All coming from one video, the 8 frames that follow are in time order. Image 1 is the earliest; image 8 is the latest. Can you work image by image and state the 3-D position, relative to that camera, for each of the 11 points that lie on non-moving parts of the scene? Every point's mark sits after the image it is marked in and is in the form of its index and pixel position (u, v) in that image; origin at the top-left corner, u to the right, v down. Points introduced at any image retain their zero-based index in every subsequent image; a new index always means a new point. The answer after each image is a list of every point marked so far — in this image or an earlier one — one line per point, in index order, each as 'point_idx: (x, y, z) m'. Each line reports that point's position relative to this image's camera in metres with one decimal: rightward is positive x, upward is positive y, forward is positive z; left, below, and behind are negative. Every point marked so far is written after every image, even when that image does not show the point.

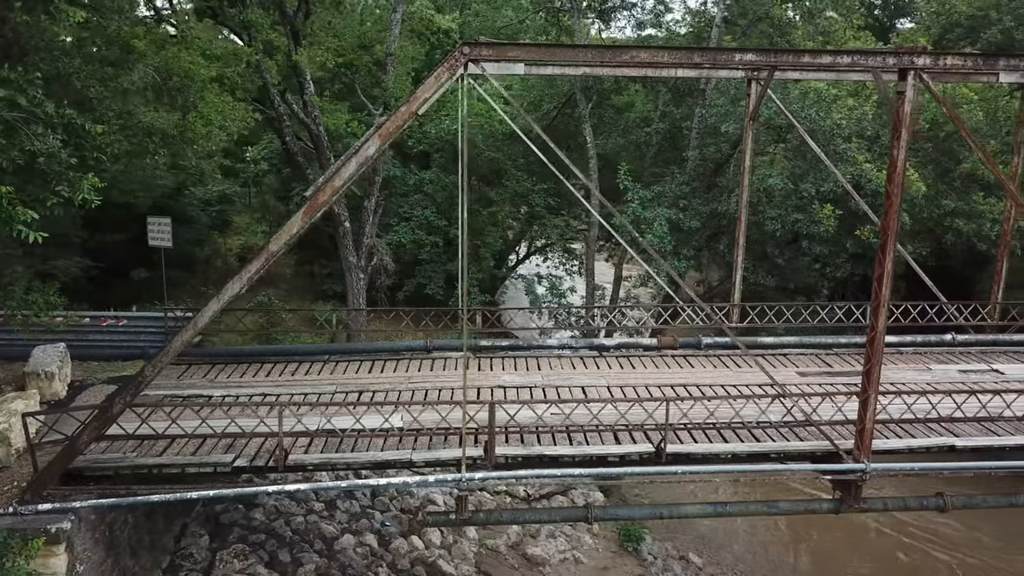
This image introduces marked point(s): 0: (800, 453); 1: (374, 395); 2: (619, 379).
0: (+2.4, -1.4, +7.5) m
1: (-1.4, -1.1, +8.8) m
2: (+1.2, -1.0, +9.2) m
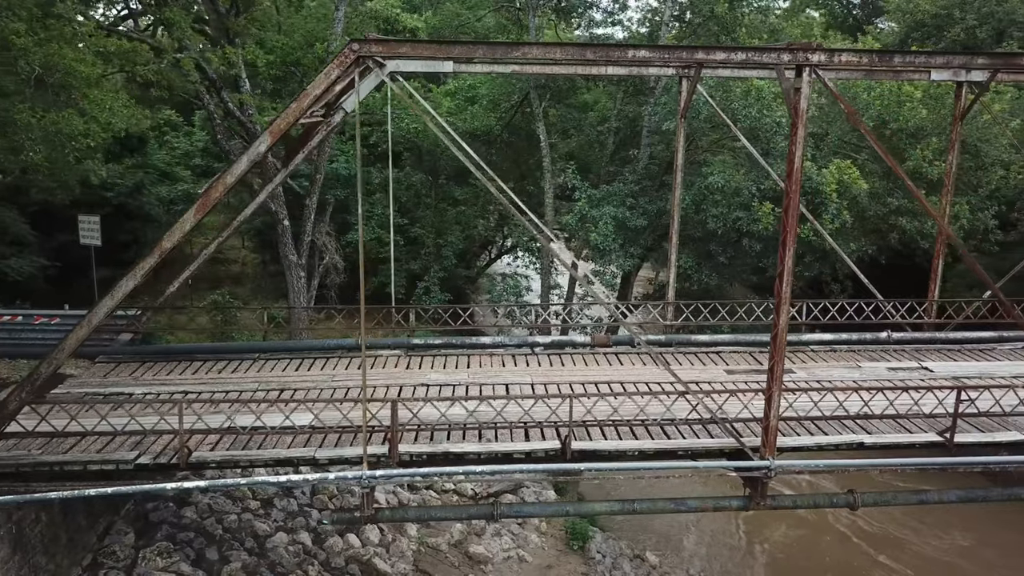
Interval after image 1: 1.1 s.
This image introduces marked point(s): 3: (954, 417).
0: (+1.7, -1.4, +7.5) m
1: (-2.2, -1.0, +8.9) m
2: (+0.4, -0.9, +9.3) m
3: (+3.8, -1.1, +7.8) m
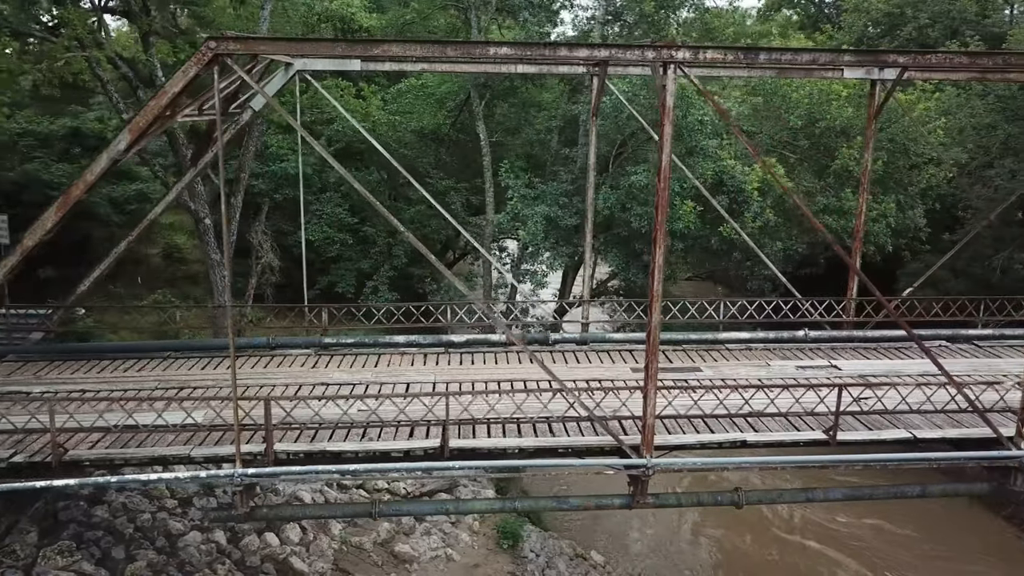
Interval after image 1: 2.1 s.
0: (+0.6, -1.3, +7.5) m
1: (-3.2, -1.0, +8.8) m
2: (-0.6, -0.9, +9.2) m
3: (+2.8, -1.1, +7.8) m
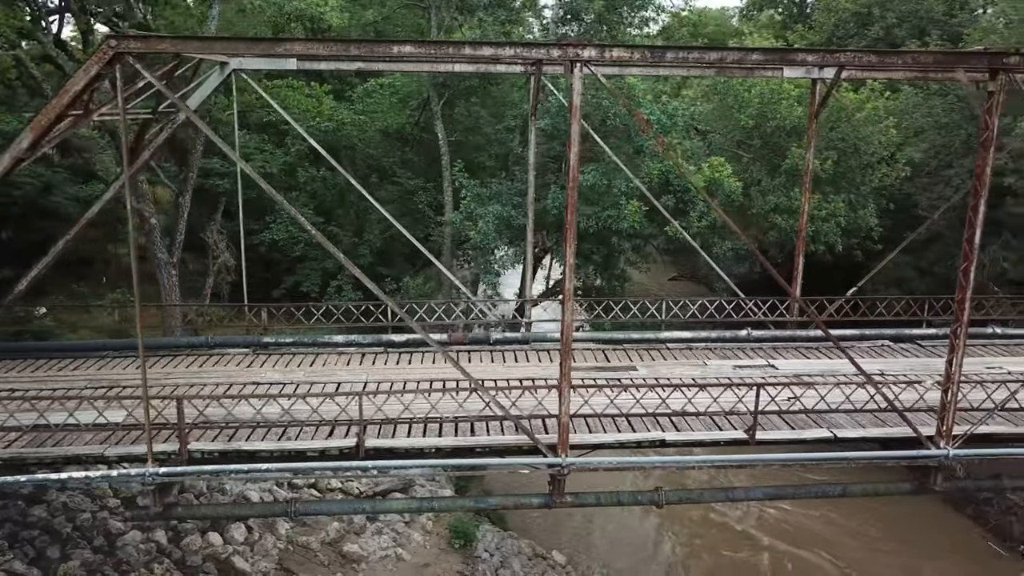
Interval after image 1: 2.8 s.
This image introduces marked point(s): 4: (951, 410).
0: (-0.1, -1.3, +7.5) m
1: (-3.9, -1.0, +8.8) m
2: (-1.3, -0.9, +9.2) m
3: (+2.1, -1.1, +7.8) m
4: (+3.7, -1.0, +7.5) m
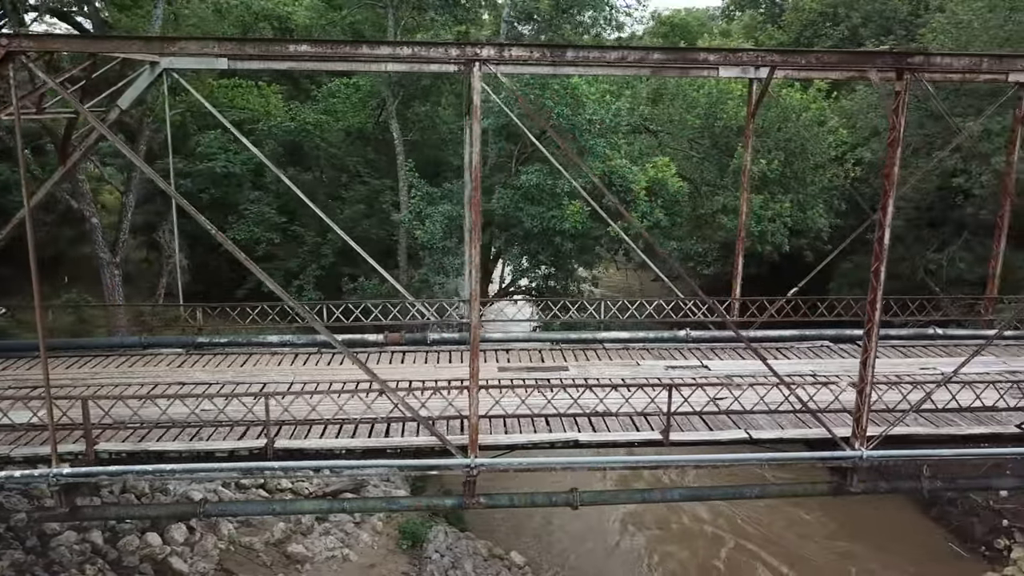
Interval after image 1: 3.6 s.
0: (-0.8, -1.3, +7.5) m
1: (-4.6, -1.0, +8.8) m
2: (-2.1, -0.9, +9.2) m
3: (+1.4, -1.1, +7.7) m
4: (+3.0, -1.0, +7.5) m
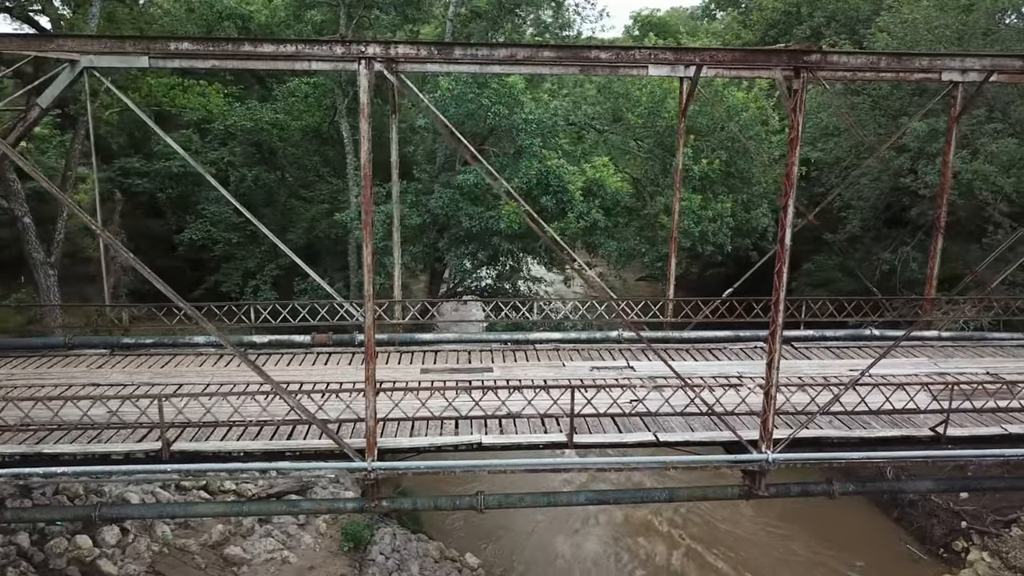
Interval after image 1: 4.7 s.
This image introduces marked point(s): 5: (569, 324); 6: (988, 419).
0: (-1.6, -1.4, +7.4) m
1: (-5.5, -1.0, +8.7) m
2: (-2.9, -0.9, +9.1) m
3: (+0.6, -1.1, +7.6) m
4: (+2.1, -1.0, +7.4) m
5: (+0.8, -0.5, +13.0) m
6: (+4.4, -1.2, +8.2) m
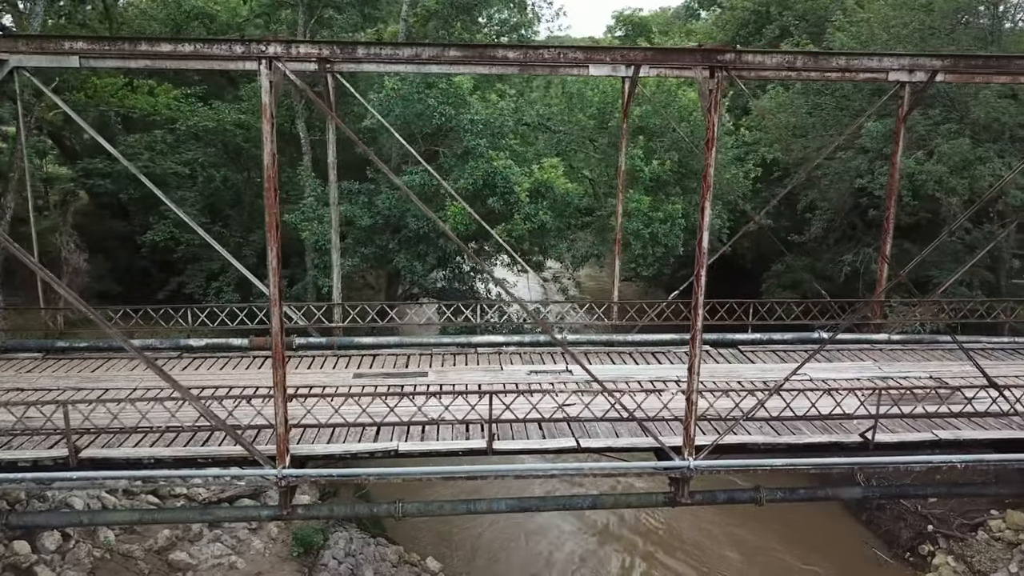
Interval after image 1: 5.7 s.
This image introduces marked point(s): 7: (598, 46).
0: (-2.3, -1.4, +7.2) m
1: (-6.1, -1.1, +8.6) m
2: (-3.6, -0.9, +9.0) m
3: (-0.1, -1.1, +7.5) m
4: (+1.4, -1.1, +7.3) m
5: (+0.2, -0.6, +12.9) m
6: (+3.7, -1.3, +8.1) m
7: (+0.7, +1.8, +6.6) m
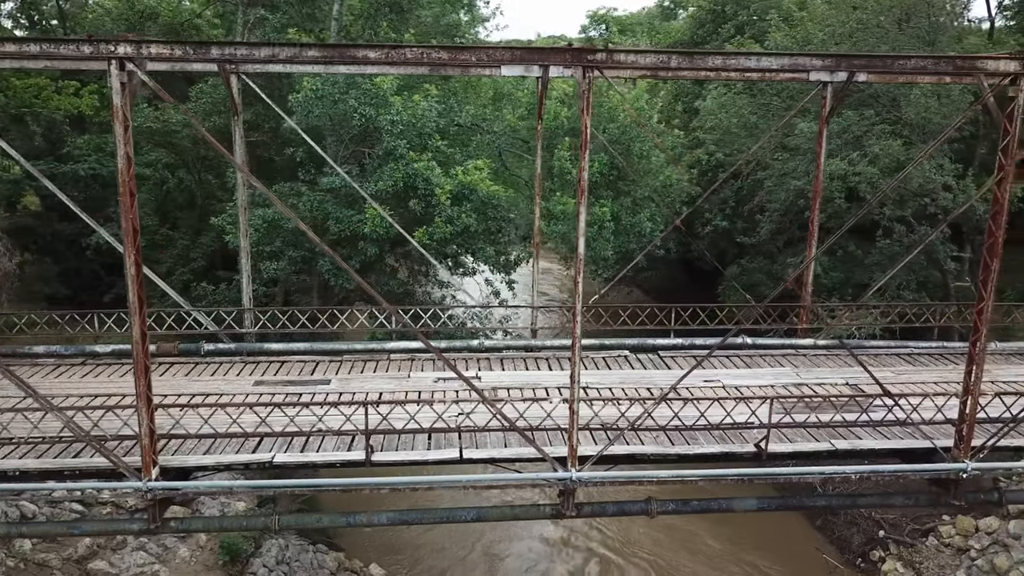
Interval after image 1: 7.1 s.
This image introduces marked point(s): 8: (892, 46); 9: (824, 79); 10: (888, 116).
0: (-3.3, -1.4, +7.0) m
1: (-7.1, -1.1, +8.4) m
2: (-4.6, -1.0, +8.8) m
3: (-1.1, -1.2, +7.3) m
4: (+0.5, -1.1, +7.1) m
5: (-0.8, -0.6, +12.7) m
6: (+2.7, -1.3, +7.9) m
7: (-0.3, +1.7, +6.4) m
8: (+5.4, +3.4, +12.6) m
9: (+3.5, +2.3, +9.9) m
10: (+5.2, +2.3, +12.2) m
